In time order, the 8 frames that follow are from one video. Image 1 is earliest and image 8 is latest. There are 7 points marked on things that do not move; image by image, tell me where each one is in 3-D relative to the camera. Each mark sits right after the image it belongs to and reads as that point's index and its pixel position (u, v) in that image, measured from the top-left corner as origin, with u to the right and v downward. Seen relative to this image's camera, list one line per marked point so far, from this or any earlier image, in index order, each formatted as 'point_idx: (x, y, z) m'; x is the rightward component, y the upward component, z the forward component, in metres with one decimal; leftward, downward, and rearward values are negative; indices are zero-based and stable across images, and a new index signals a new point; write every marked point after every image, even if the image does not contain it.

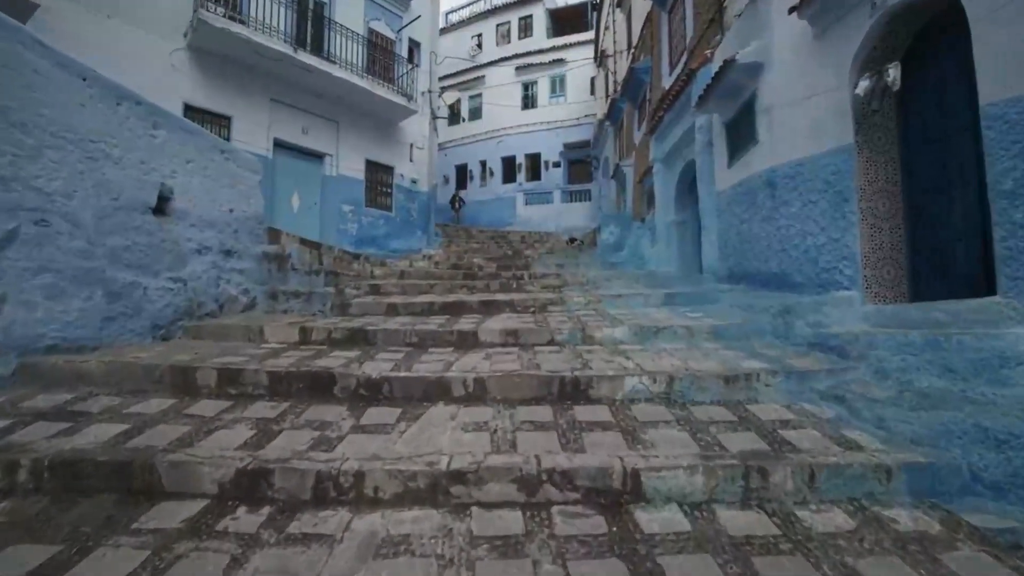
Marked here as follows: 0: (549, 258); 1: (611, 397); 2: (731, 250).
0: (+0.8, +0.6, +10.0) m
1: (+0.6, -0.7, +3.0) m
2: (+2.6, +0.5, +5.6) m
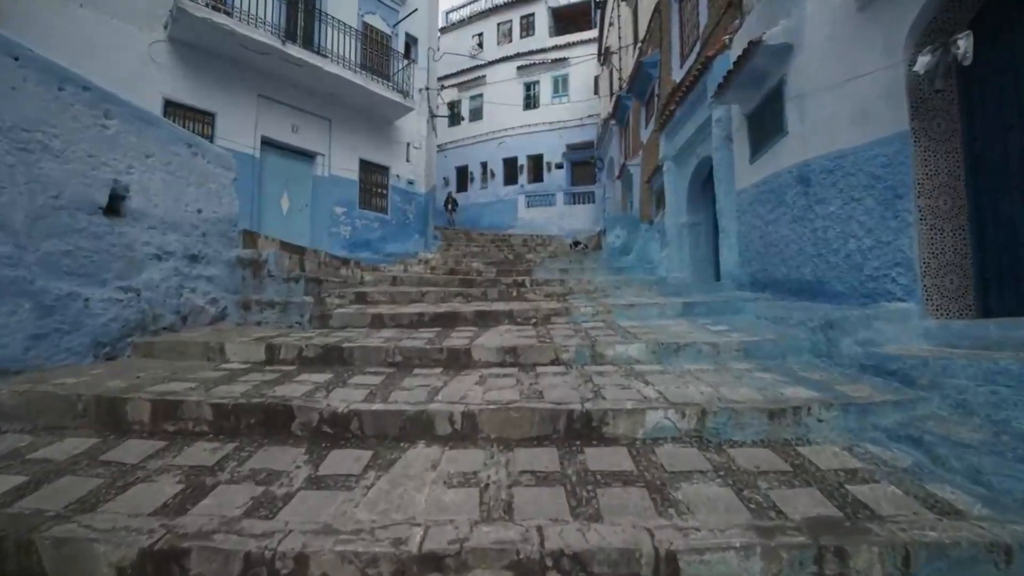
0: (+0.8, +0.5, +9.4) m
1: (+0.6, -0.8, +2.4) m
2: (+2.6, +0.4, +5.1) m
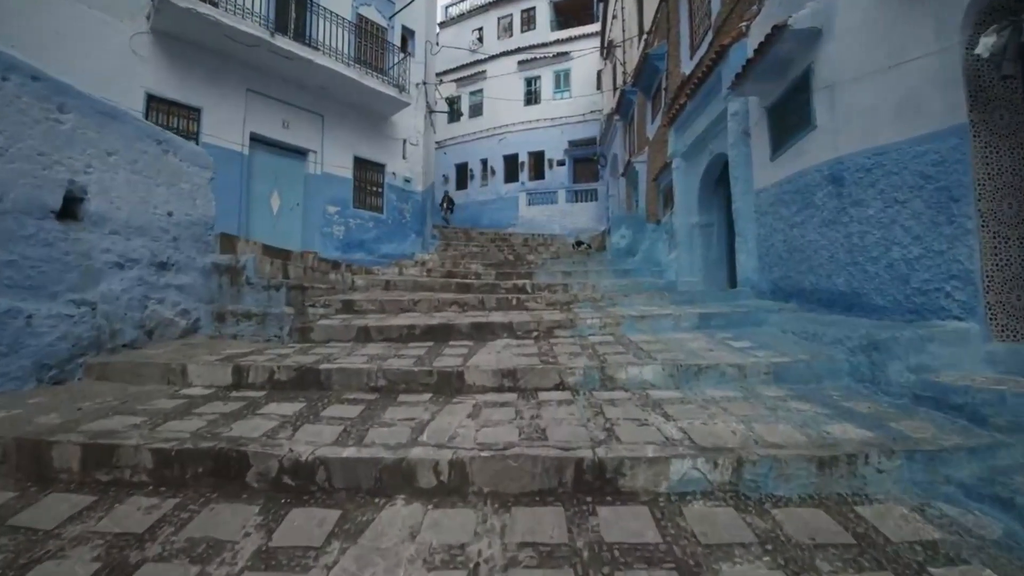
0: (+0.8, +0.5, +9.0) m
1: (+0.6, -0.9, +2.0) m
2: (+2.6, +0.3, +4.7) m
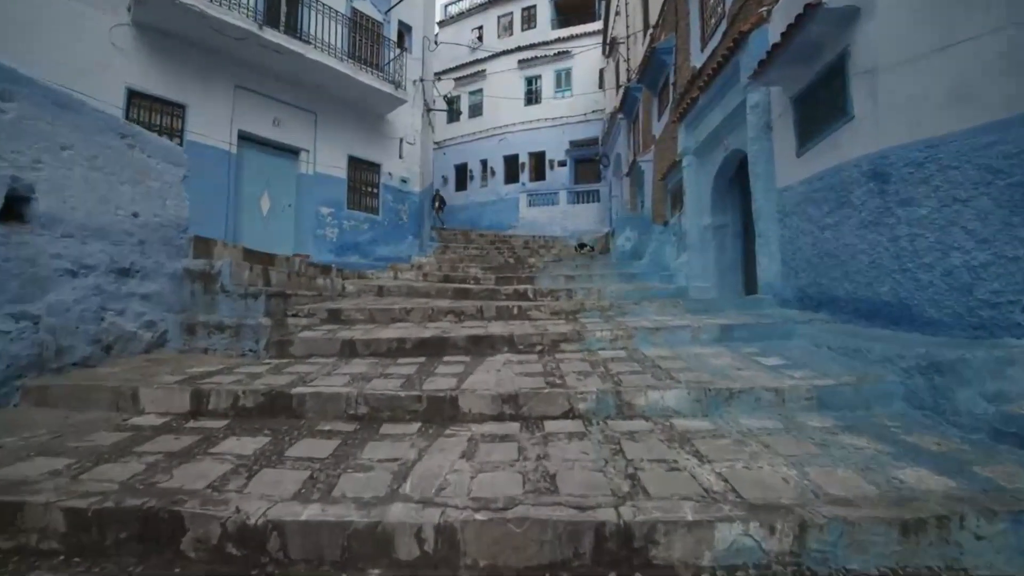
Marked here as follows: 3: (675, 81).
0: (+0.8, +0.4, +8.6) m
1: (+0.6, -0.9, +1.6) m
2: (+2.6, +0.2, +4.3) m
3: (+2.9, +3.6, +8.2) m
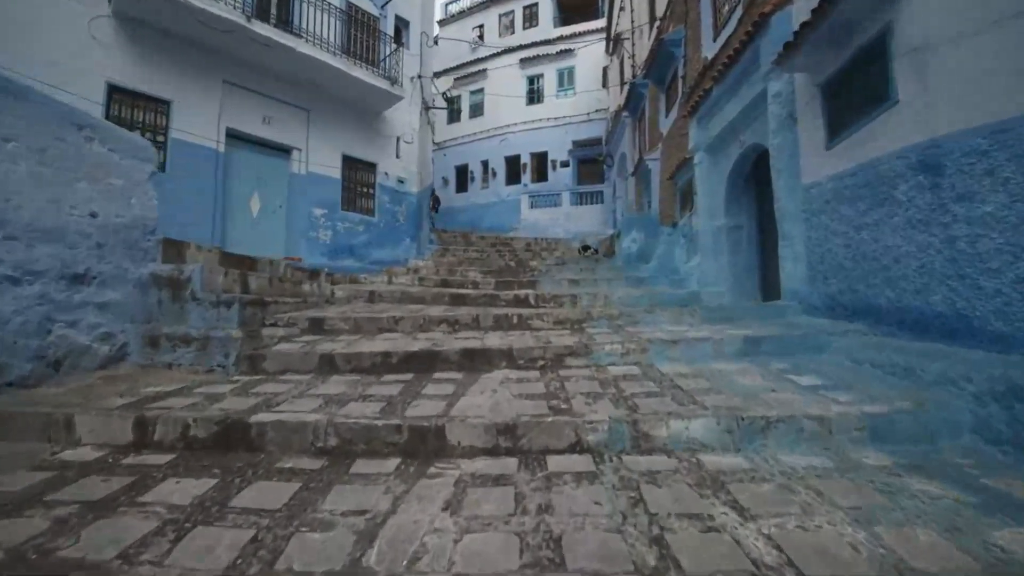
0: (+0.8, +0.3, +8.2) m
1: (+0.6, -1.0, +1.2) m
2: (+2.6, +0.1, +3.8) m
3: (+2.9, +3.6, +7.8) m
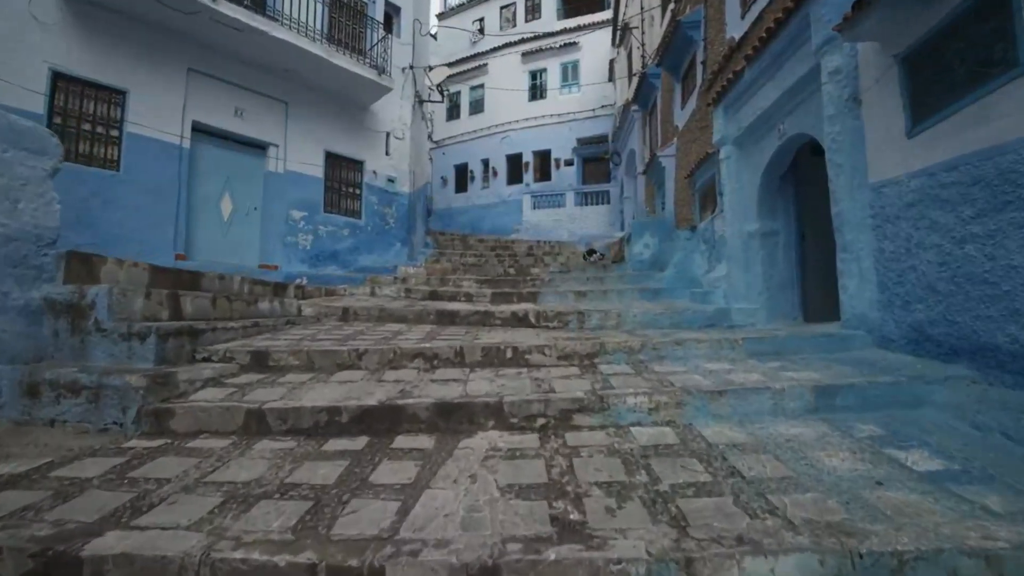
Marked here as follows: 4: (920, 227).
0: (+0.8, +0.1, +7.3) m
1: (+0.5, -1.2, +0.3) m
2: (+2.6, 0.0, +3.0) m
3: (+2.8, +3.4, +6.9) m
4: (+2.6, +0.4, +3.0) m
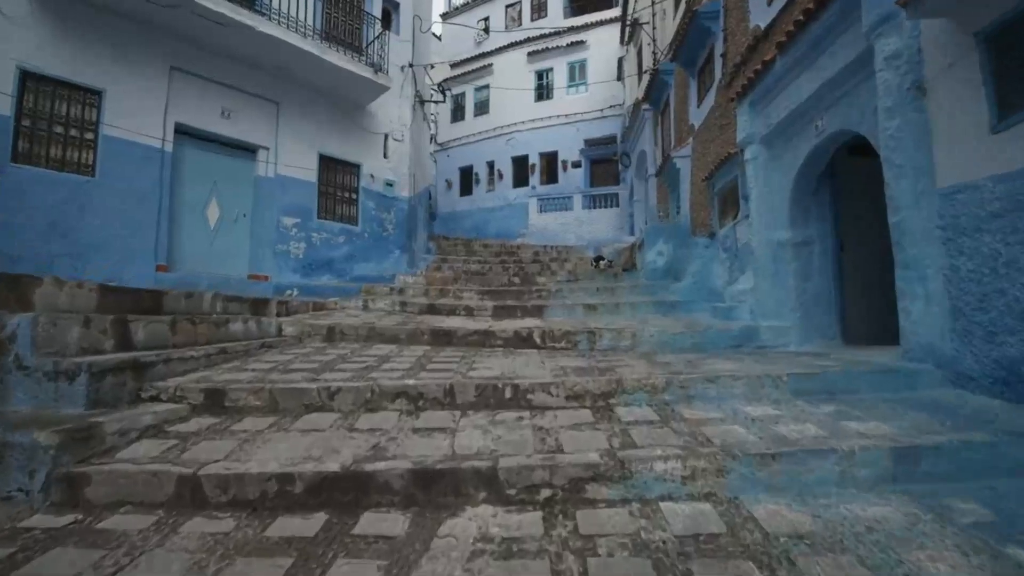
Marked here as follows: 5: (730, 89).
0: (+0.9, -0.1, +6.8) m
1: (+0.5, -1.3, -0.2) m
2: (+2.6, -0.2, +2.4) m
3: (+2.9, +3.2, +6.4) m
4: (+2.6, +0.2, +2.4) m
5: (+2.7, +2.5, +5.9) m
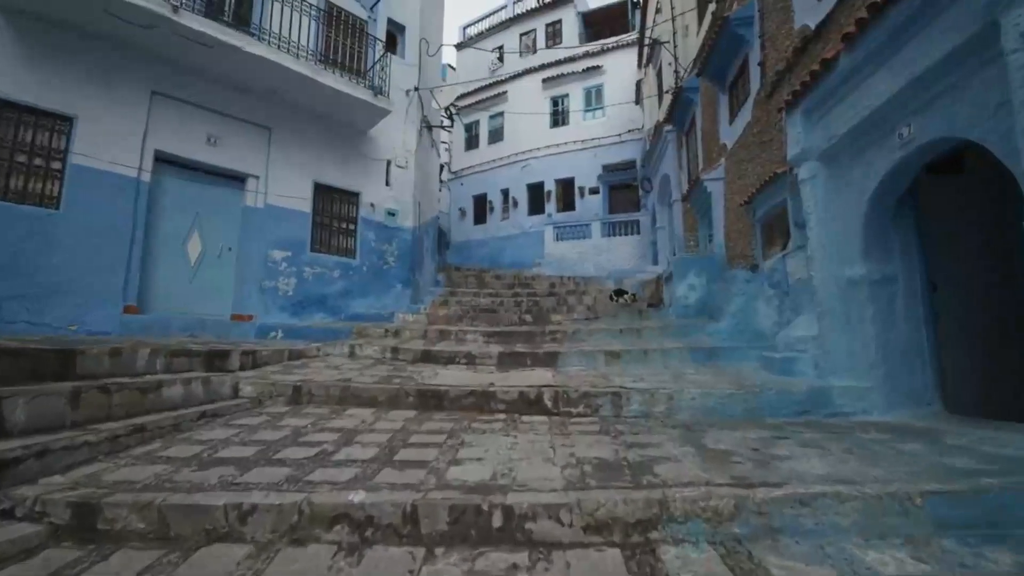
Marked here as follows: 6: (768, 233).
0: (+1.0, -0.6, +5.9) m
1: (+0.3, -1.4, -1.1) m
2: (+2.5, -0.5, +1.4) m
3: (+3.0, +2.7, +5.5) m
4: (+2.5, 0.0, +1.5) m
5: (+2.8, +2.1, +5.1) m
6: (+3.0, +0.7, +5.5) m
